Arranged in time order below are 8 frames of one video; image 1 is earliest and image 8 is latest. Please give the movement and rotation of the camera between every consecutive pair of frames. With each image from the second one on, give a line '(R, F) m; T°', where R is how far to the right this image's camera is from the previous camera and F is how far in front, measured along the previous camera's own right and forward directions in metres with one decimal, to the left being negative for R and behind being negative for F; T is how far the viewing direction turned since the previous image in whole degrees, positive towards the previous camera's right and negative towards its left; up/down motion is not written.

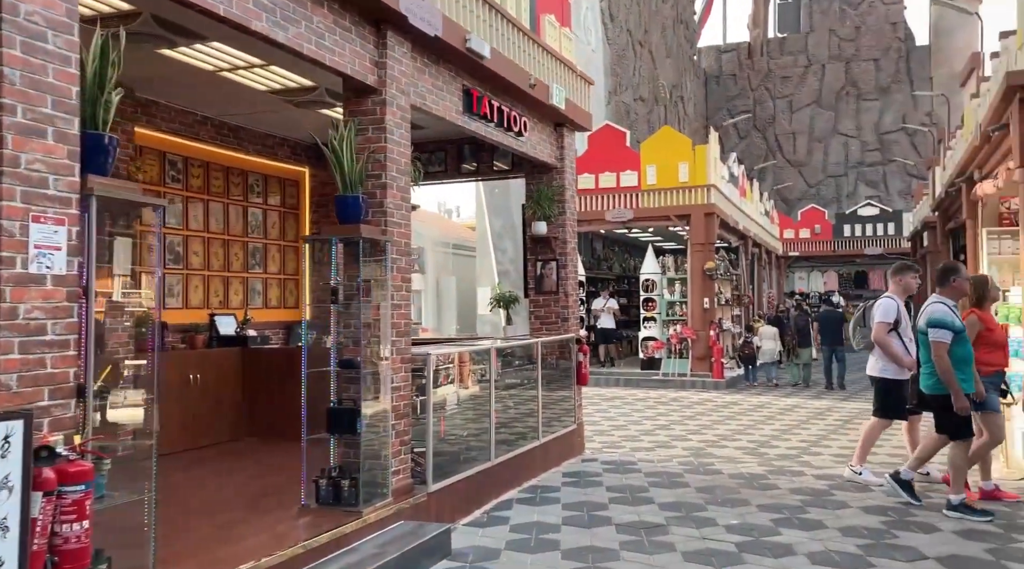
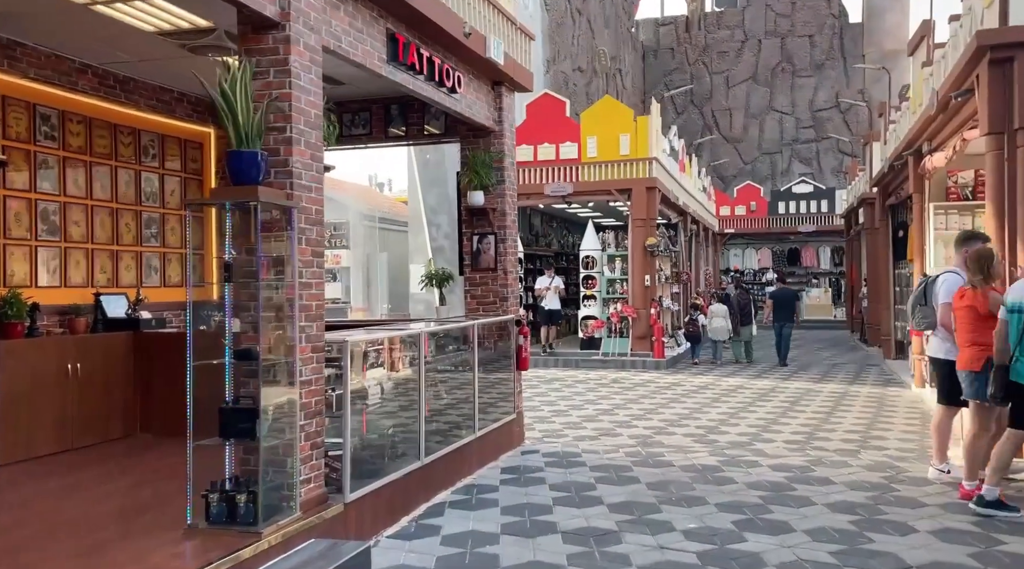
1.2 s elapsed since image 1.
(0.0, +0.8) m; +4°
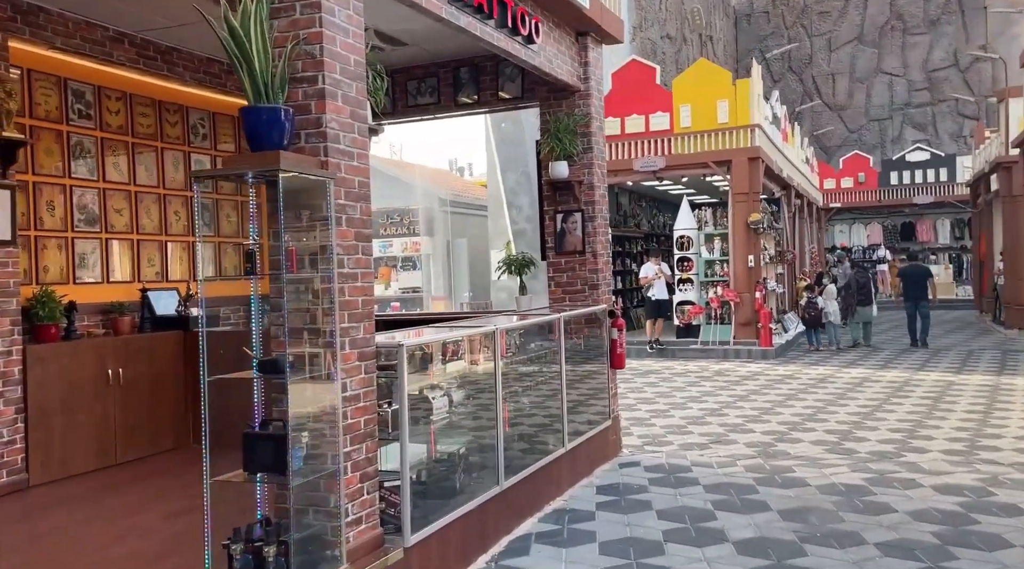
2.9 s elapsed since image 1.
(0.0, +1.1) m; -5°
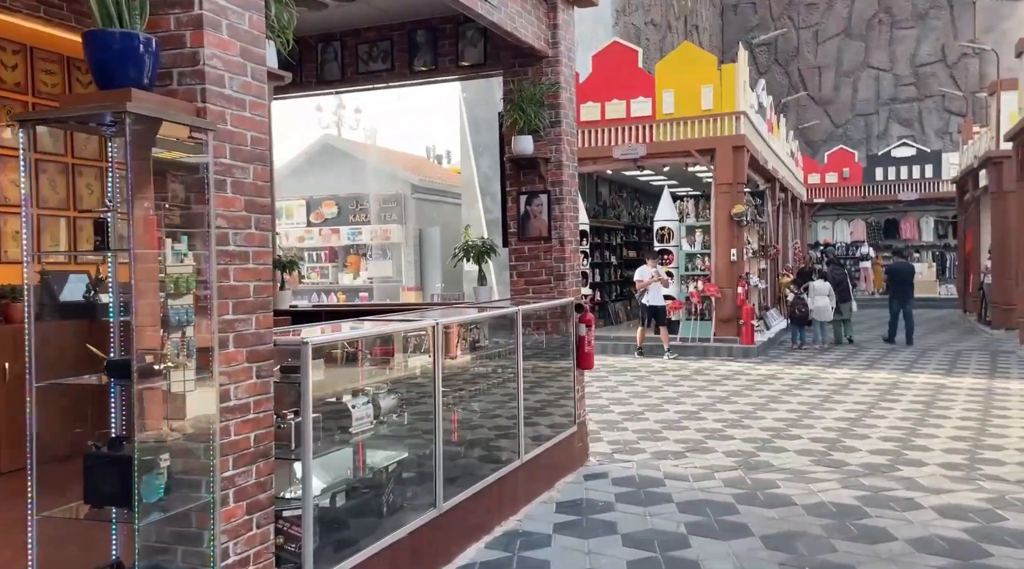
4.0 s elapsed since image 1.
(+0.2, +0.7) m; +1°
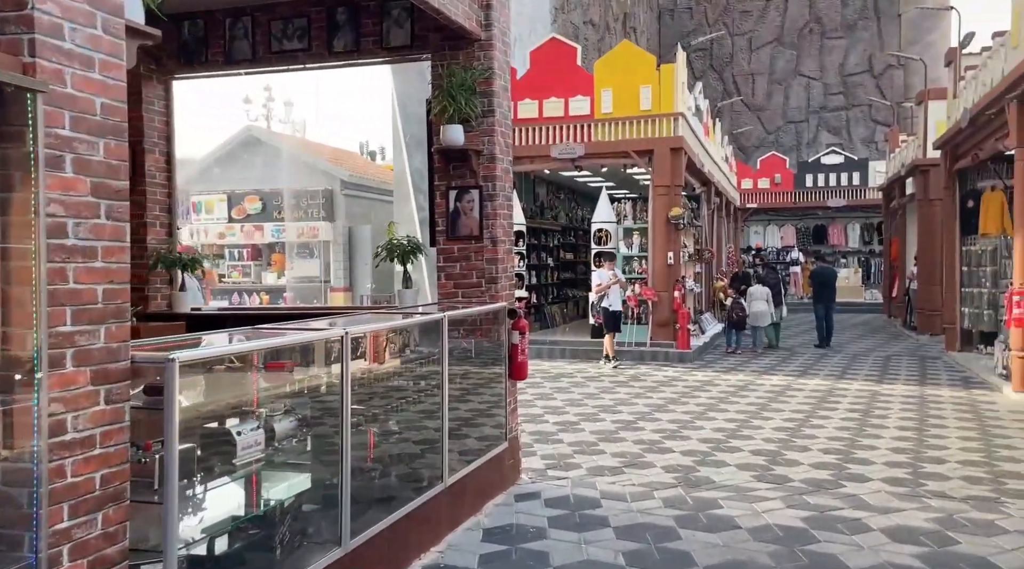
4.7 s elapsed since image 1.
(+0.1, +0.4) m; +4°
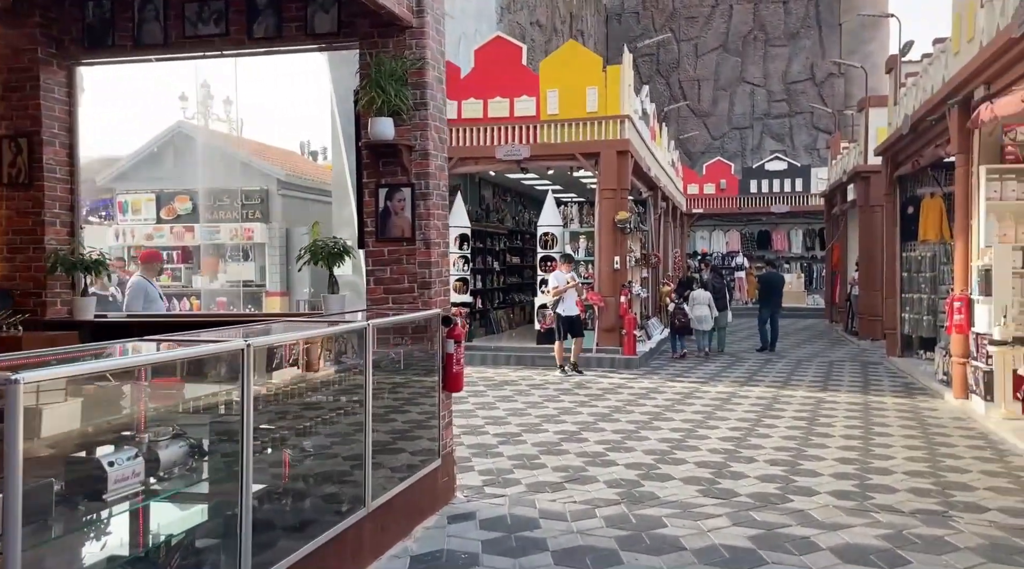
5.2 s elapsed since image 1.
(+0.1, +0.3) m; +3°
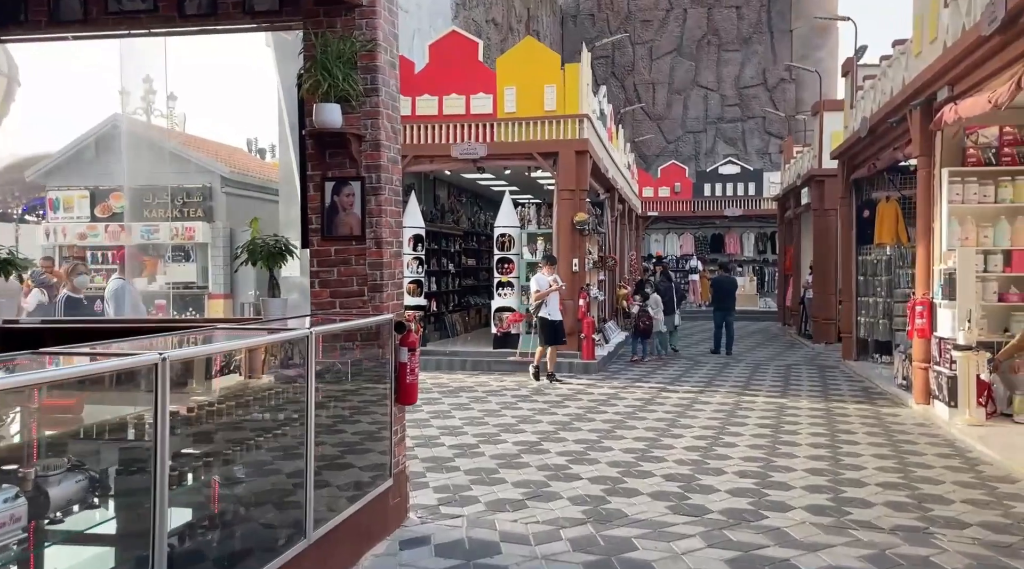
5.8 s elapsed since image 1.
(0.0, +0.4) m; +3°
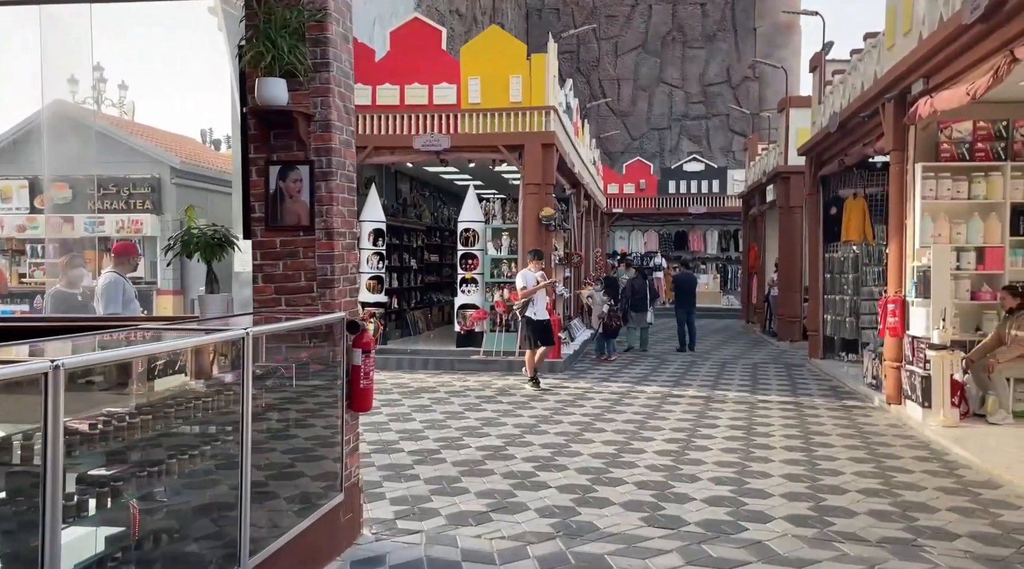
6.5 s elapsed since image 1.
(0.0, +0.4) m; +2°
